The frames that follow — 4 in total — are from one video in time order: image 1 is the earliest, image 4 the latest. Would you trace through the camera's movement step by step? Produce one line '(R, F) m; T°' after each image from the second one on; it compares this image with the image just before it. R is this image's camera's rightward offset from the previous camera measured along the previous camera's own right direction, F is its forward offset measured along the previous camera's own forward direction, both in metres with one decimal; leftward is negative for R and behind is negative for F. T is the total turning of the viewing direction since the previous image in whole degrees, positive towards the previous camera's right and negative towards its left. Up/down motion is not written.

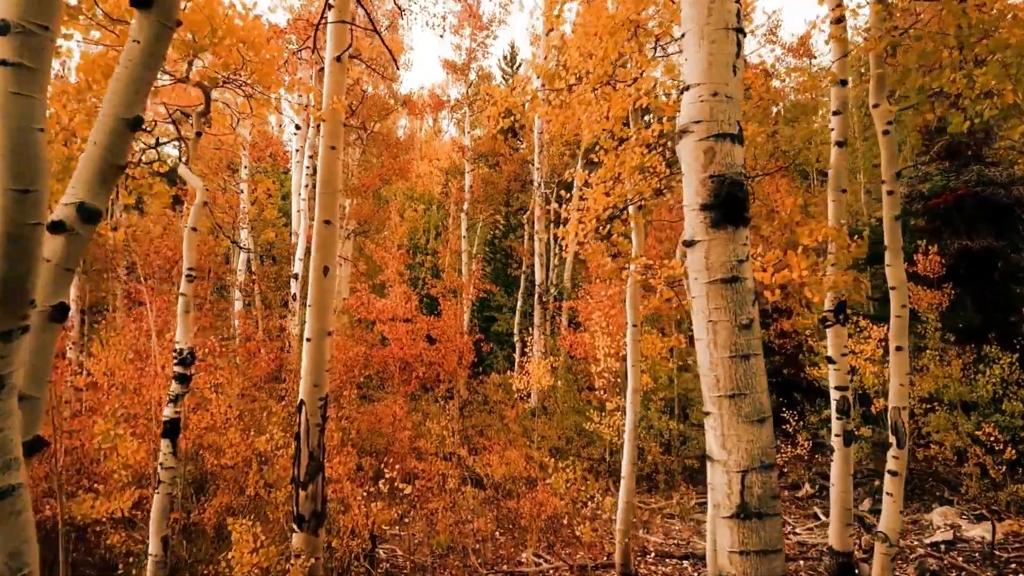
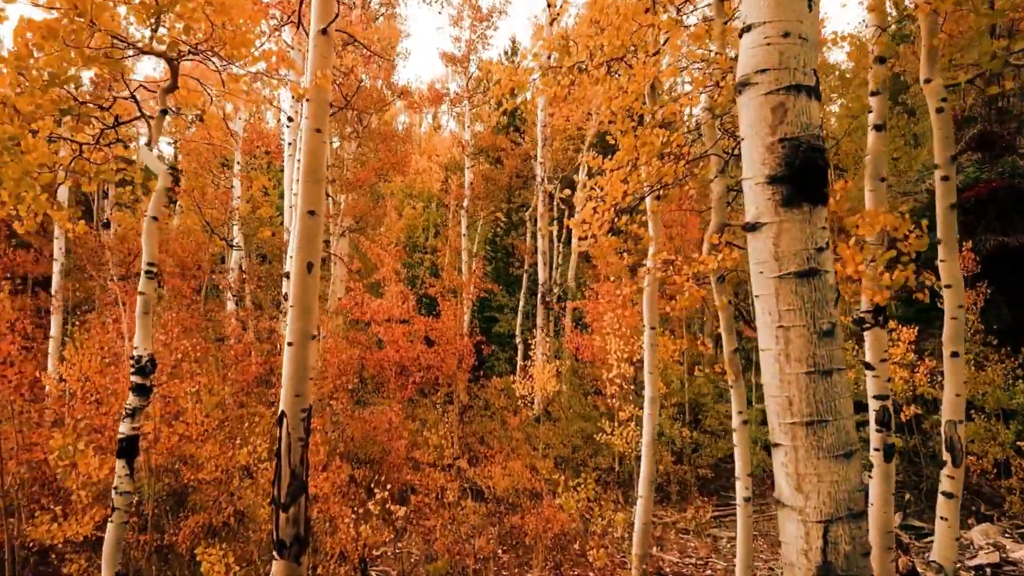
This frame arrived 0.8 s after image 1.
(-0.1, +0.7) m; 0°
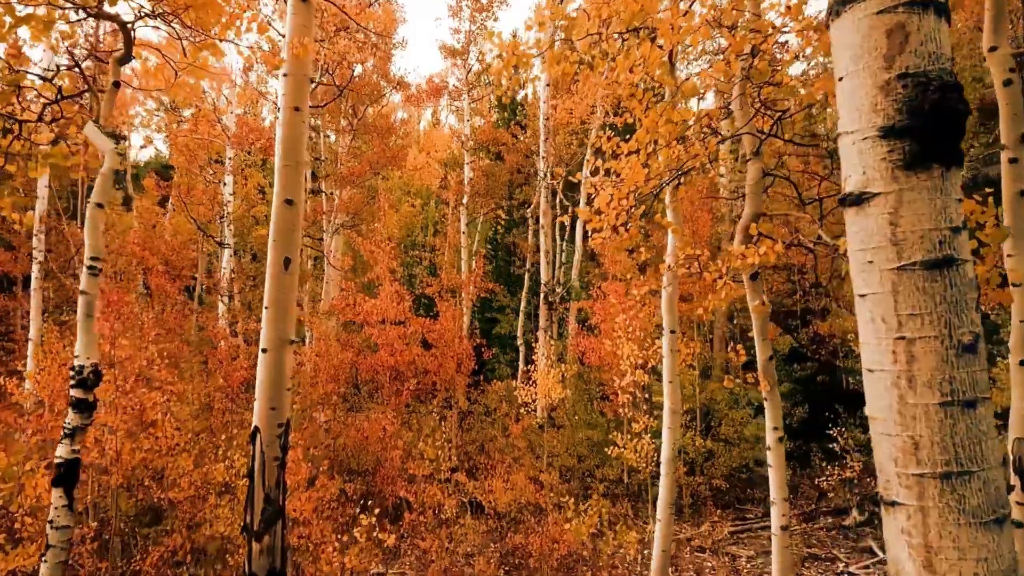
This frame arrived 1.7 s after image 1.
(0.0, +0.7) m; 0°
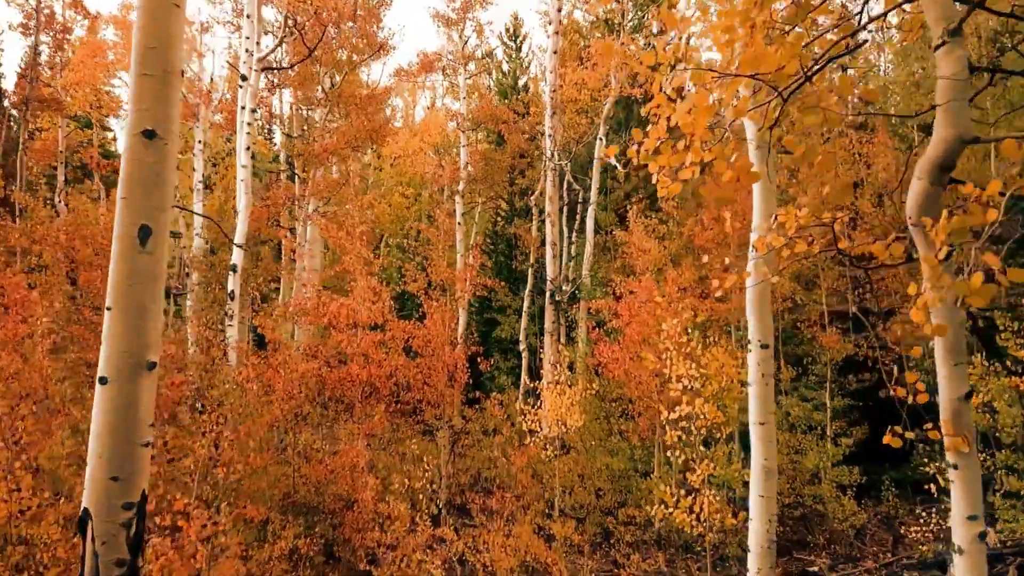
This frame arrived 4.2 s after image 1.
(0.0, +2.2) m; 0°
